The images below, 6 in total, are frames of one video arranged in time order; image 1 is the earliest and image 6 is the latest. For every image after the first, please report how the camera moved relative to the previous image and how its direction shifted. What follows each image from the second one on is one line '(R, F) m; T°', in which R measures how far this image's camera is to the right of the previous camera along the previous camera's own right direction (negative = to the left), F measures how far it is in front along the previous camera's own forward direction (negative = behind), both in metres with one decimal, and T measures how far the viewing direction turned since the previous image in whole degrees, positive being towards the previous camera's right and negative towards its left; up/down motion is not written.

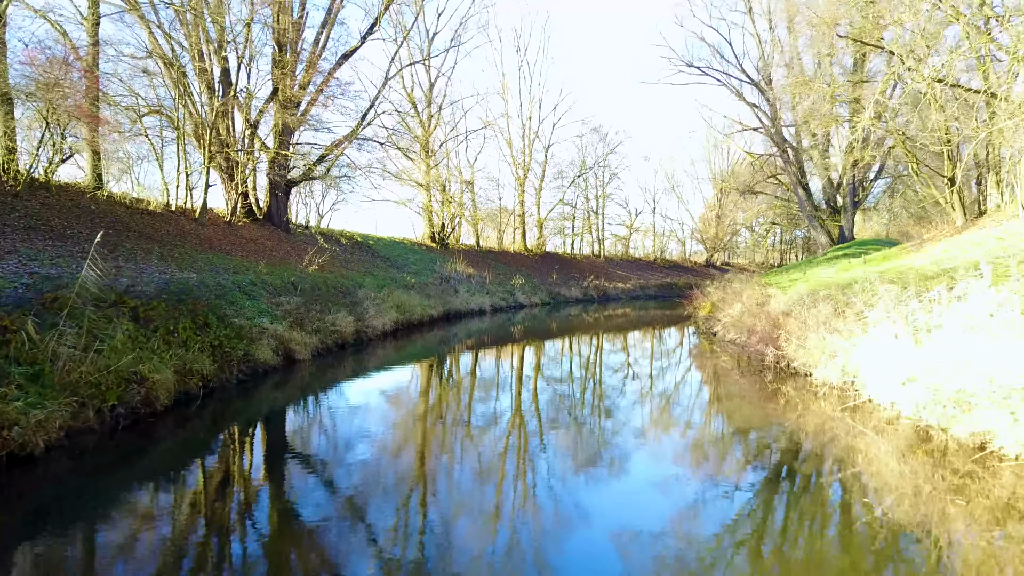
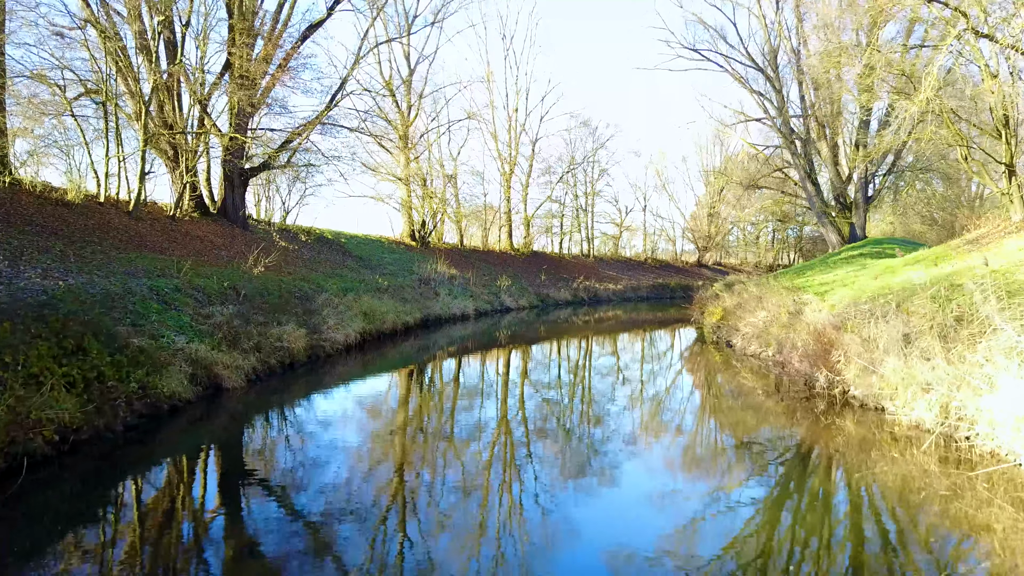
(0.0, +1.9) m; +2°
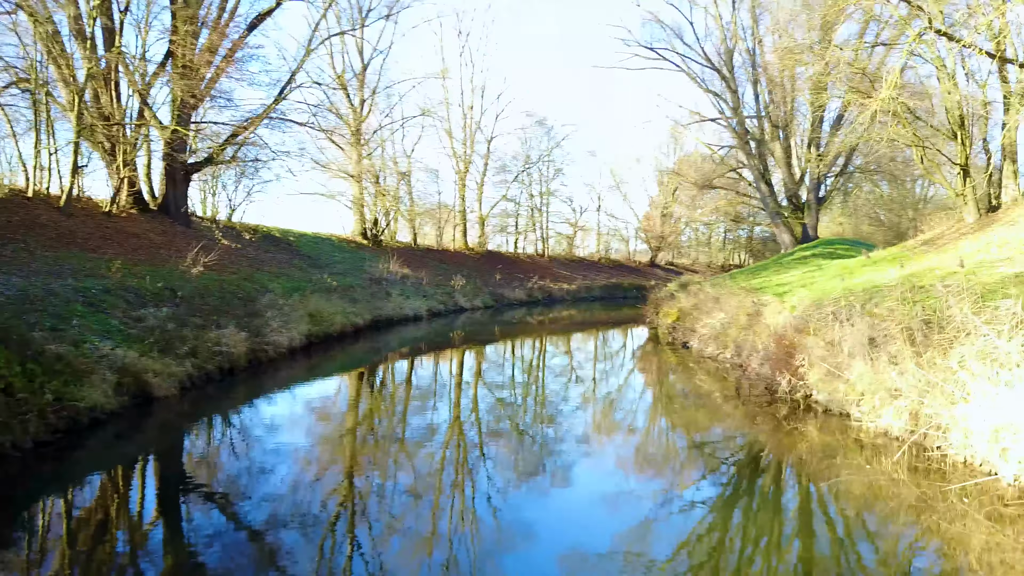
(-0.1, +0.4) m; +5°
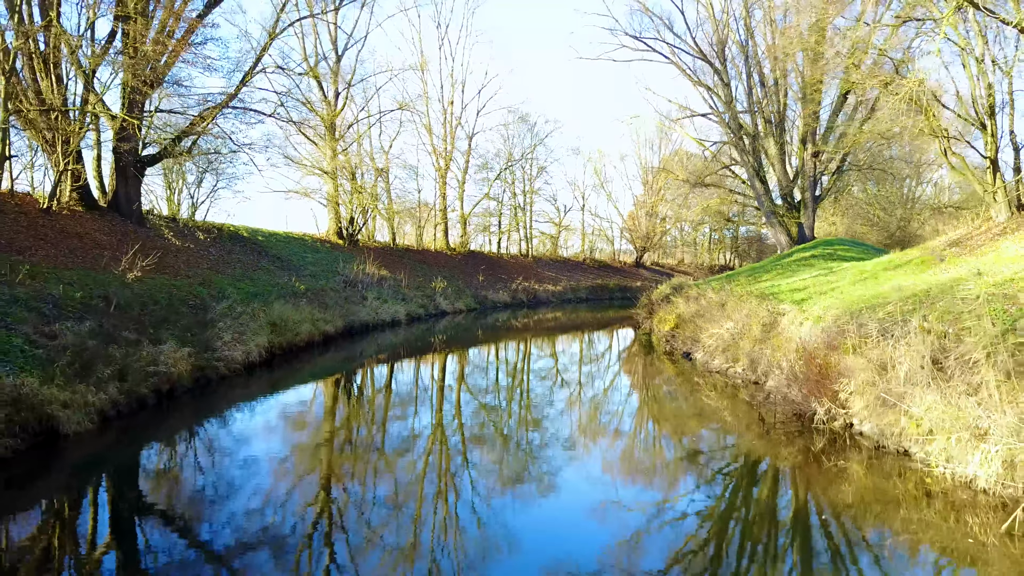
(-0.1, +1.1) m; +2°
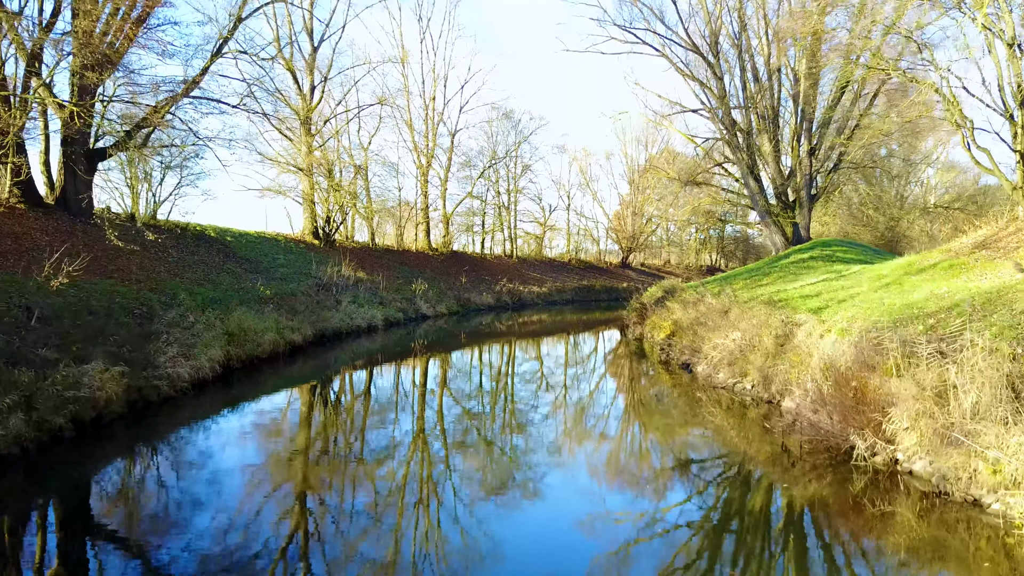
(0.0, +1.0) m; +2°
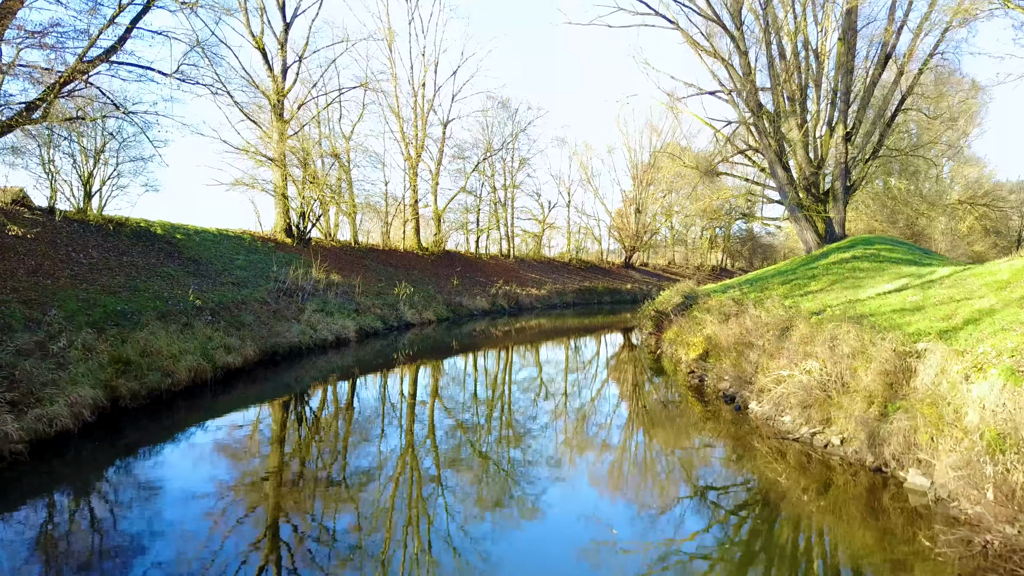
(+0.1, +2.4) m; 0°
